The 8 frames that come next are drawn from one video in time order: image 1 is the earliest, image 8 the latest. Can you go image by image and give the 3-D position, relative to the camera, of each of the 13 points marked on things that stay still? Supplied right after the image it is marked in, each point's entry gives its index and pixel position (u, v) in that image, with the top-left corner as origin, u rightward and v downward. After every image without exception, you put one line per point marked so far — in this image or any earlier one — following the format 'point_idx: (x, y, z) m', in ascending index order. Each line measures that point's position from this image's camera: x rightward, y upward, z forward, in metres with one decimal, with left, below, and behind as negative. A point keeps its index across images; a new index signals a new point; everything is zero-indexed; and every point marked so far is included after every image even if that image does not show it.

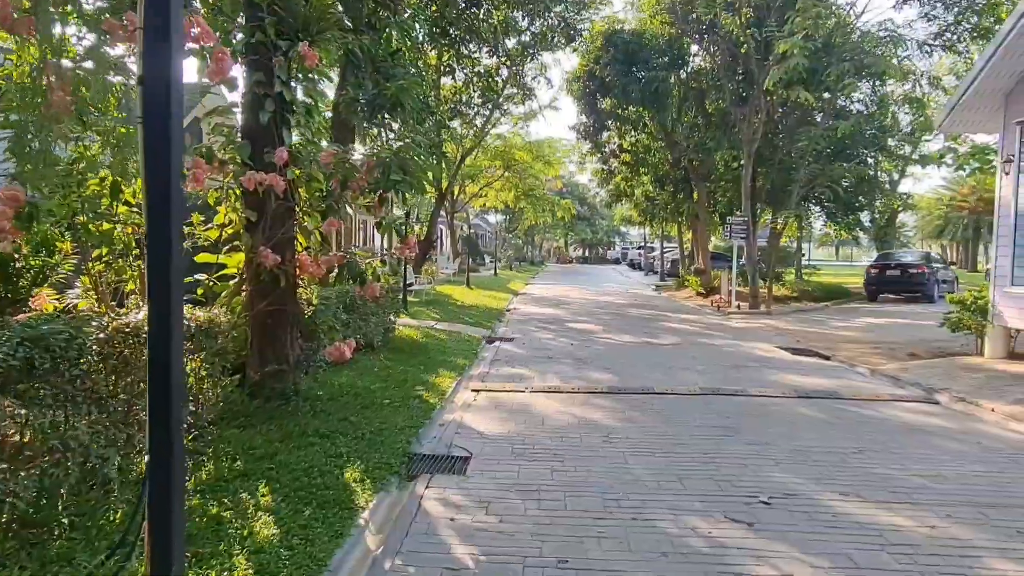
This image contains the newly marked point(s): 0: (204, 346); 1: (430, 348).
0: (-2.4, -0.4, +5.3) m
1: (-1.3, -0.9, +10.7) m
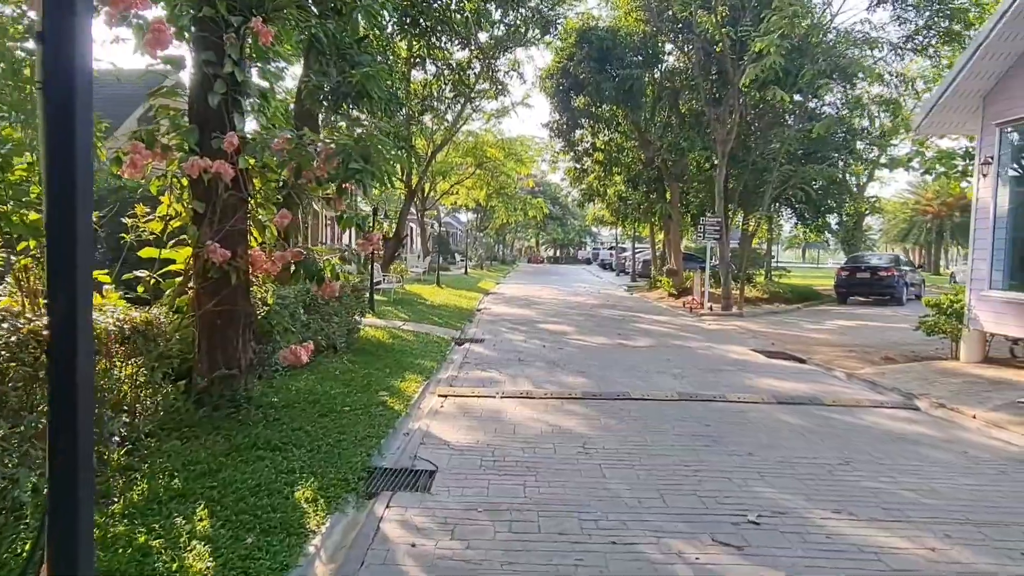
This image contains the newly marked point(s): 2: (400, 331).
0: (-2.6, -0.4, +4.8) m
1: (-1.7, -0.9, +10.2) m
2: (-1.9, -0.8, +11.8) m
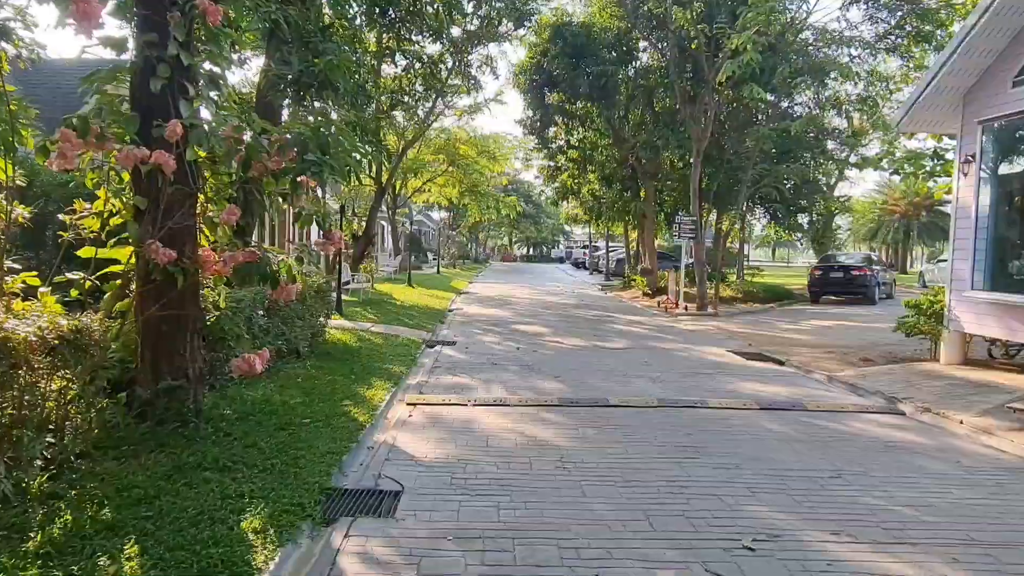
0: (-2.8, -0.5, +4.3) m
1: (-2.1, -0.9, +9.8) m
2: (-2.4, -0.8, +11.4) m
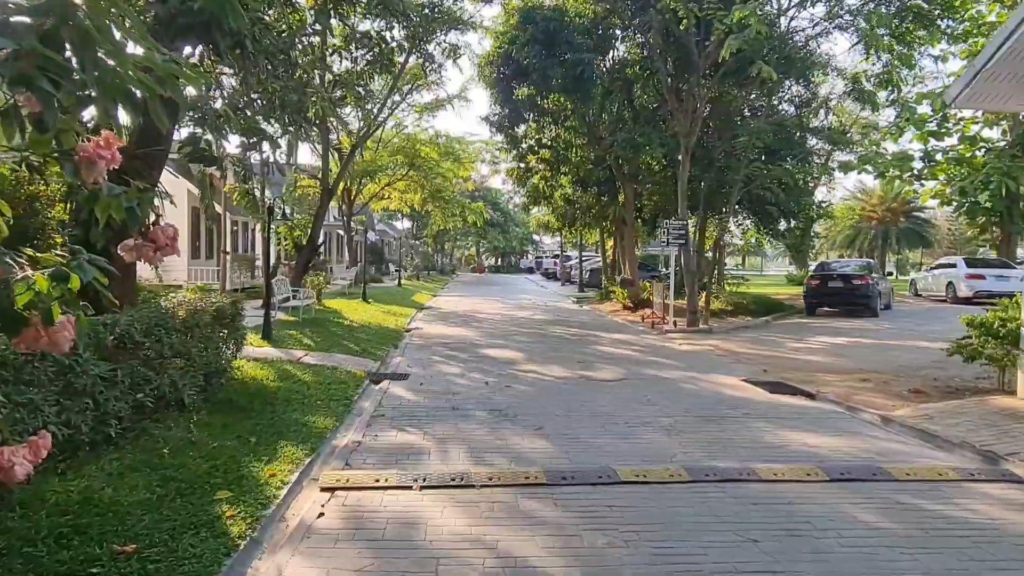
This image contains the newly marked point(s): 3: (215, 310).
0: (-2.9, -0.6, +1.9) m
1: (-2.5, -1.2, +7.3) m
2: (-2.8, -1.1, +8.9) m
3: (-3.2, -0.2, +7.4) m
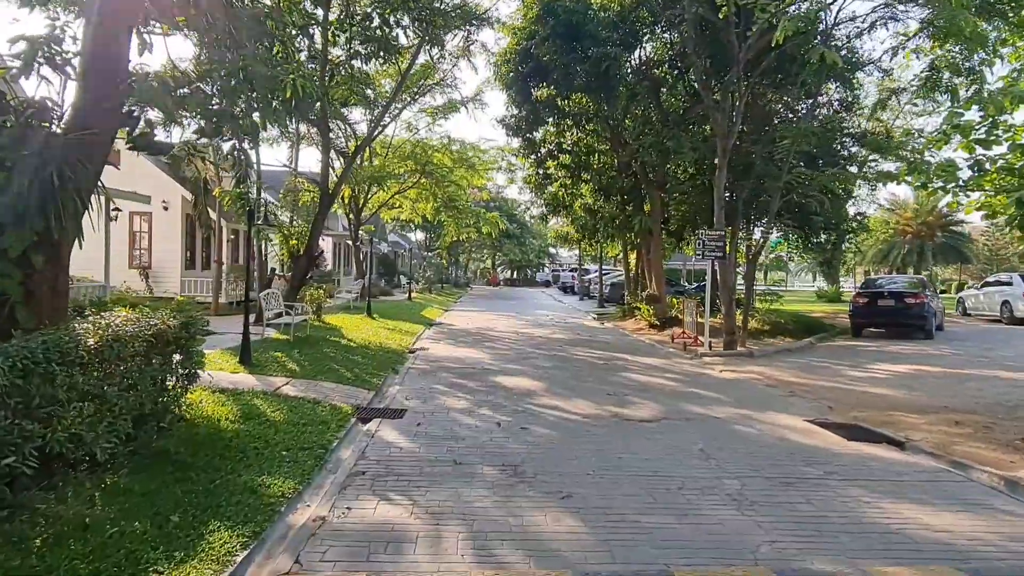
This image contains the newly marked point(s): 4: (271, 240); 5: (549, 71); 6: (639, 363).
0: (-2.9, -0.7, +0.3) m
1: (-2.3, -1.4, +5.8) m
2: (-2.6, -1.3, +7.4) m
3: (-3.0, -0.4, +5.9) m
4: (-6.0, +1.2, +17.1) m
5: (+1.0, +5.8, +18.5) m
6: (+2.4, -1.4, +12.8) m
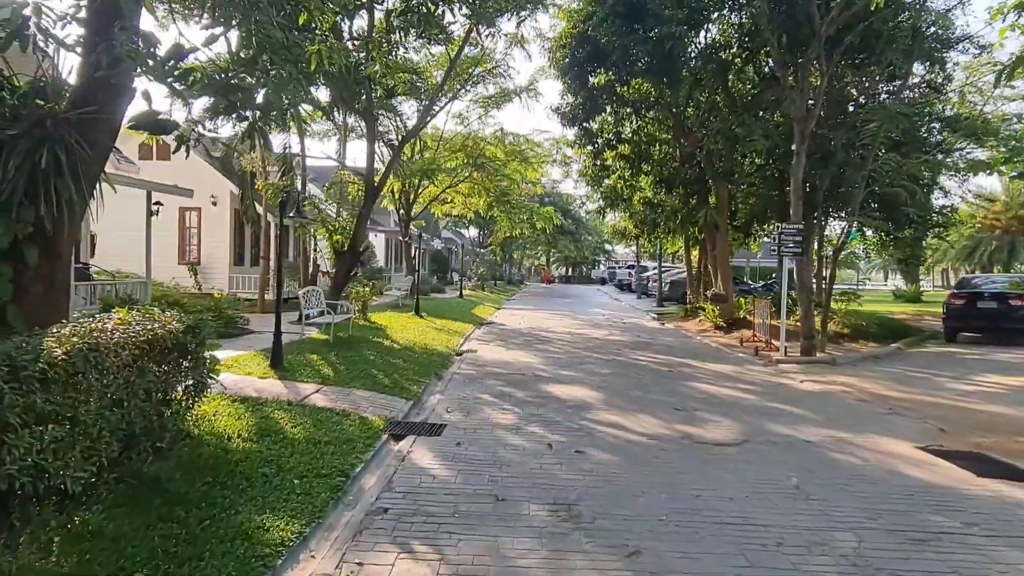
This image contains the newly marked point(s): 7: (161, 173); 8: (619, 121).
0: (-2.9, -0.7, -0.5) m
1: (-2.0, -1.3, +4.9) m
2: (-2.1, -1.2, +6.5) m
3: (-2.7, -0.4, +5.1) m
4: (-4.7, +1.3, +16.5) m
5: (+2.4, +5.9, +17.3) m
6: (+3.3, -1.4, +11.5) m
7: (-10.0, +3.2, +19.3) m
8: (+3.0, +4.8, +19.6) m
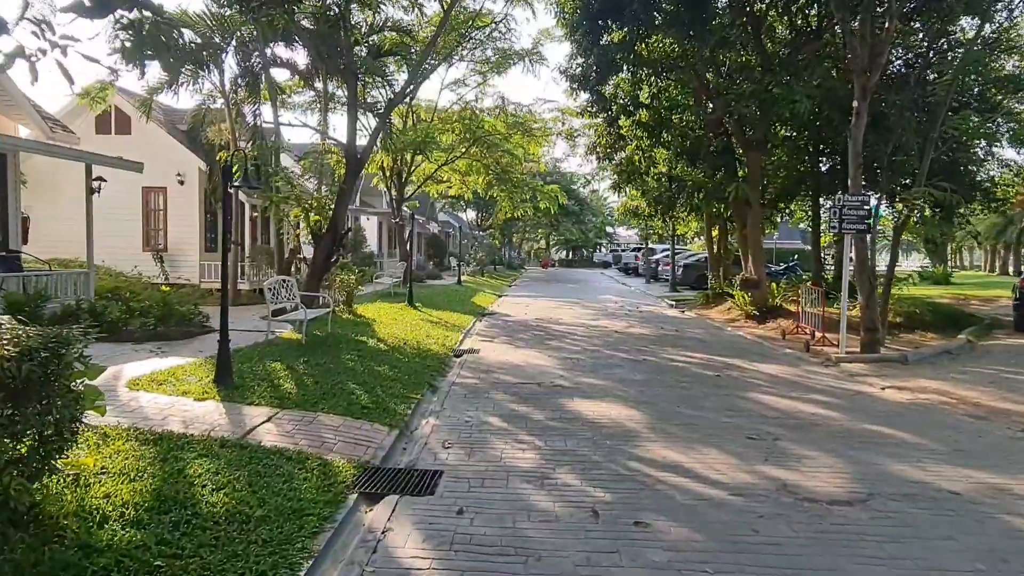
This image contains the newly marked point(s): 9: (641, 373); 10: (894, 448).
0: (-2.7, -0.8, -2.5) m
1: (-1.8, -1.4, +2.9) m
2: (-2.0, -1.2, +4.5) m
3: (-2.5, -0.4, +3.0) m
4: (-4.6, +1.5, +14.3) m
5: (+2.5, +6.2, +15.1) m
6: (+3.4, -1.2, +9.5) m
7: (-9.9, +3.5, +17.1) m
8: (+3.1, +5.2, +17.4) m
9: (+1.8, -1.1, +9.3) m
10: (+3.4, -1.4, +6.0) m
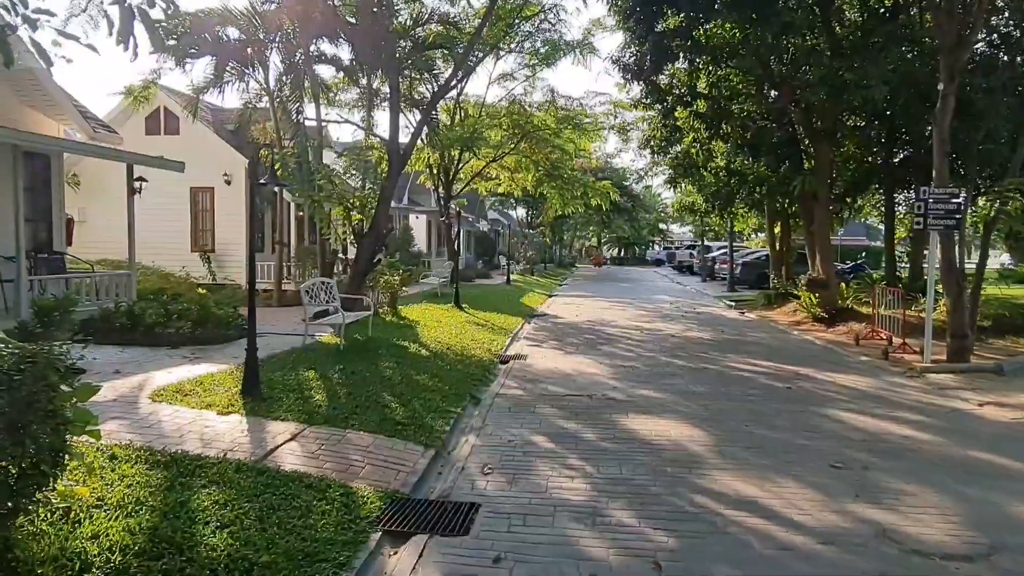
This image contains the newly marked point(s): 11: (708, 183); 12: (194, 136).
0: (-3.0, -0.9, -3.0) m
1: (-1.6, -1.4, +2.4) m
2: (-1.7, -1.3, +4.0) m
3: (-2.3, -0.5, +2.5) m
4: (-3.6, +1.5, +14.0) m
5: (+3.5, +6.2, +14.2) m
6: (+4.0, -1.2, +8.6) m
7: (-8.7, +3.5, +17.2) m
8: (+4.3, +5.2, +16.5) m
9: (+2.4, -1.2, +8.5) m
10: (+3.7, -1.4, +5.1) m
11: (+5.5, +2.9, +19.1) m
12: (-7.8, +3.8, +16.9) m
